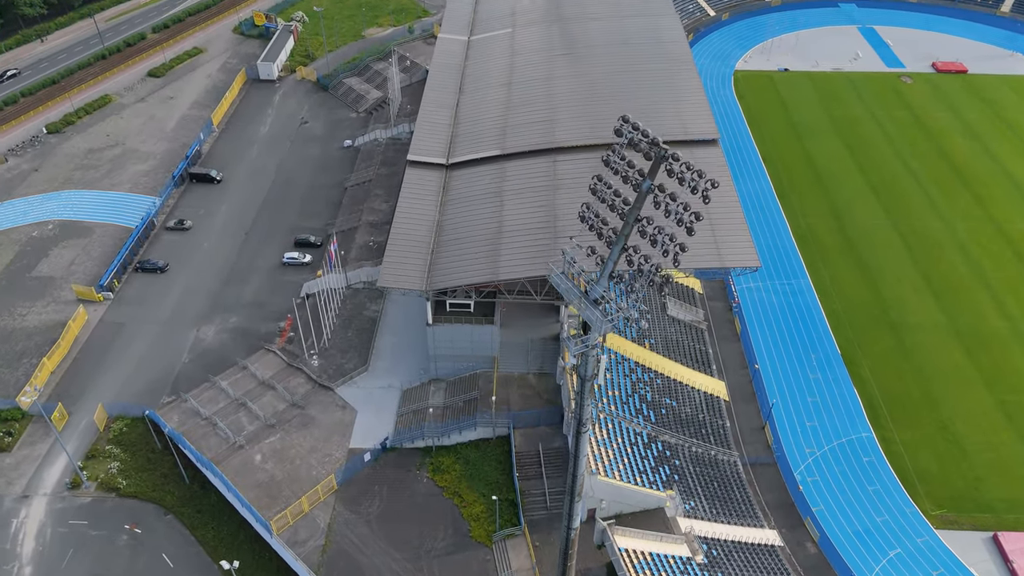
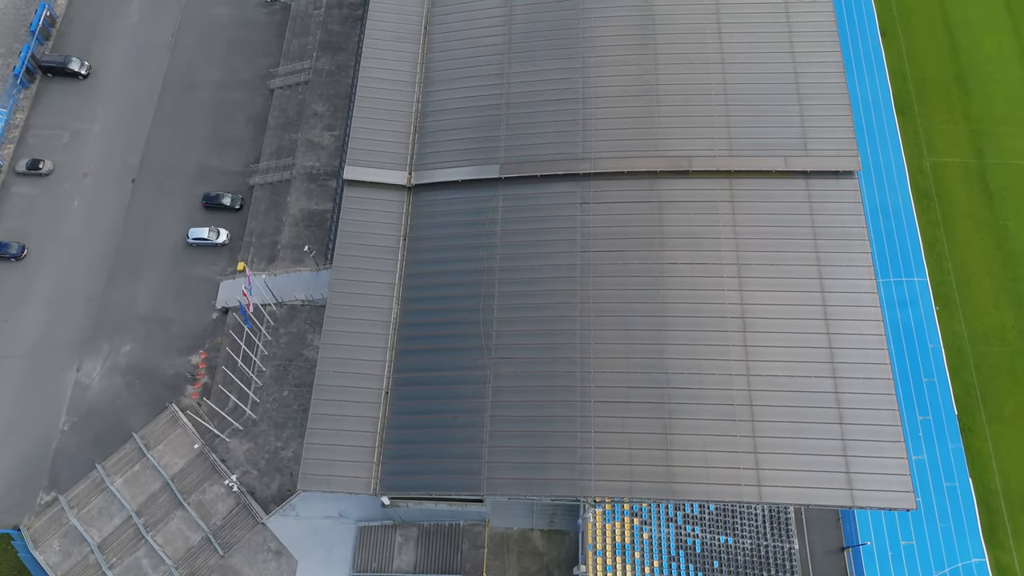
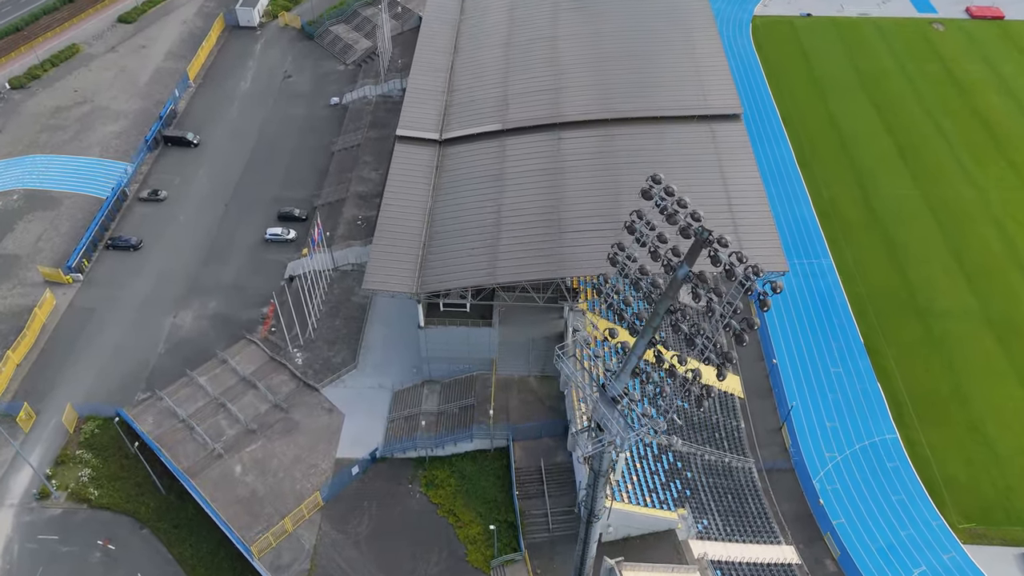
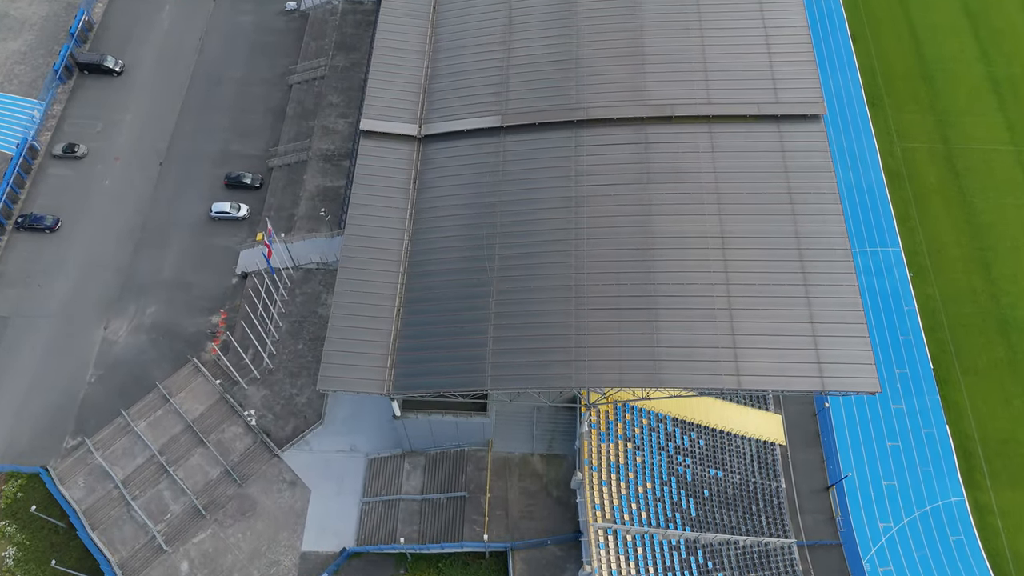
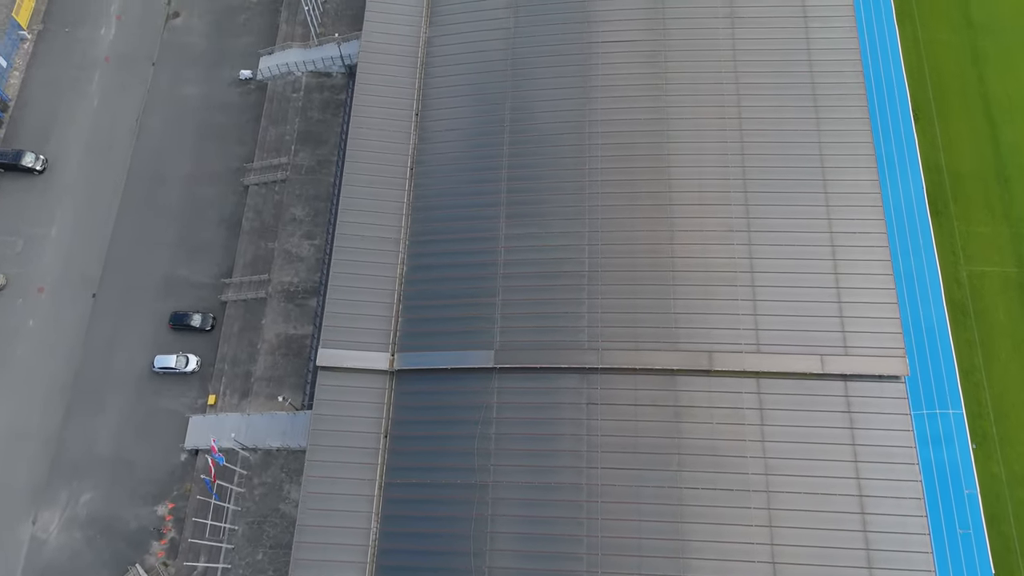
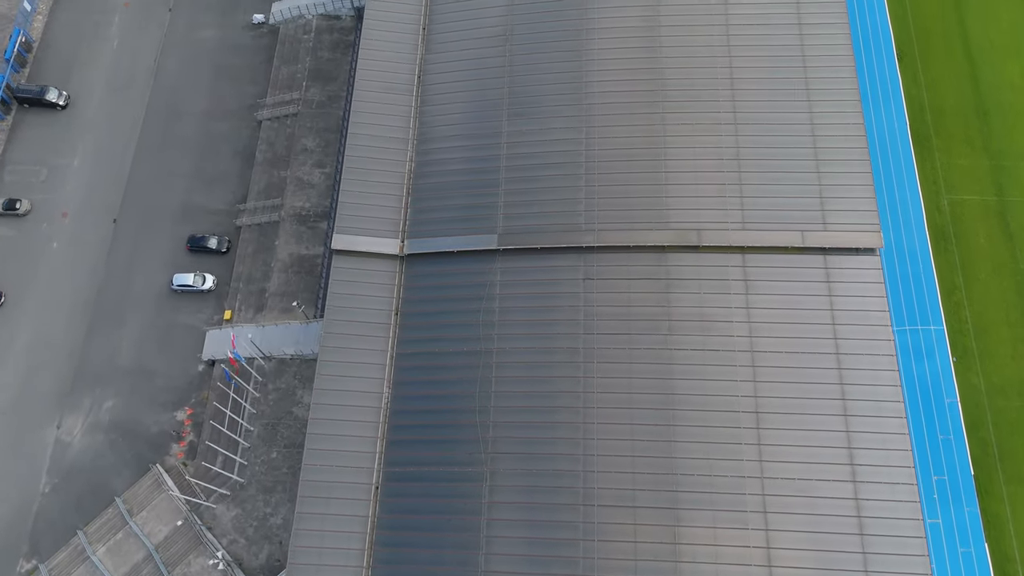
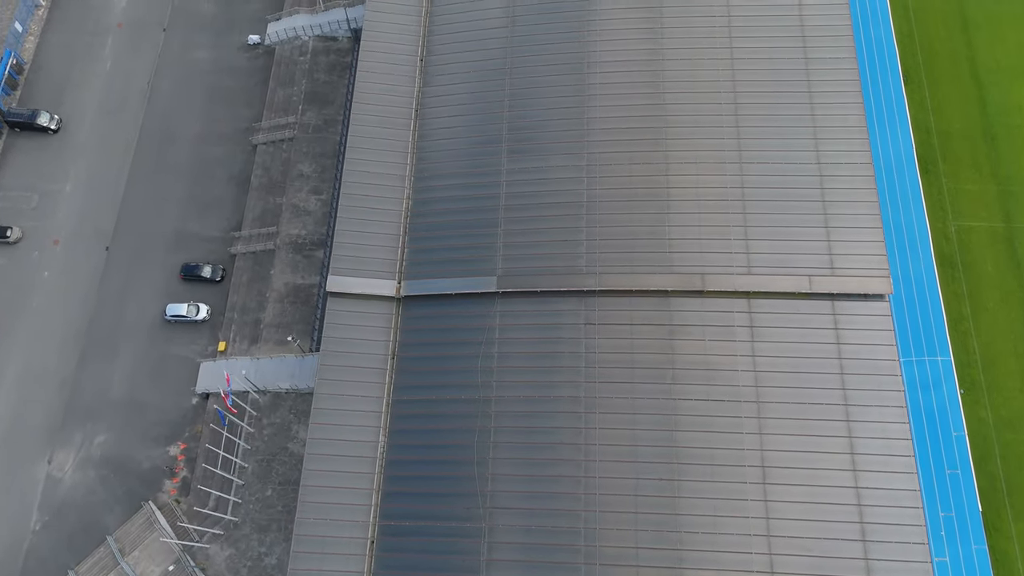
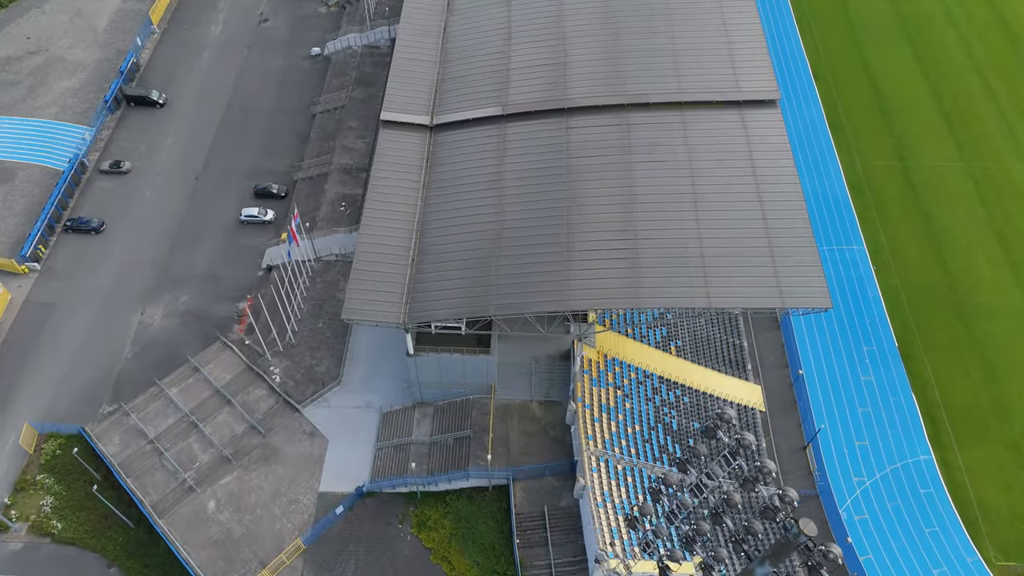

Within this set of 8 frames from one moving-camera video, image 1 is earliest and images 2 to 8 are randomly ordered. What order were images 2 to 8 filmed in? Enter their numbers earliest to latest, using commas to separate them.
3, 8, 4, 2, 6, 7, 5
